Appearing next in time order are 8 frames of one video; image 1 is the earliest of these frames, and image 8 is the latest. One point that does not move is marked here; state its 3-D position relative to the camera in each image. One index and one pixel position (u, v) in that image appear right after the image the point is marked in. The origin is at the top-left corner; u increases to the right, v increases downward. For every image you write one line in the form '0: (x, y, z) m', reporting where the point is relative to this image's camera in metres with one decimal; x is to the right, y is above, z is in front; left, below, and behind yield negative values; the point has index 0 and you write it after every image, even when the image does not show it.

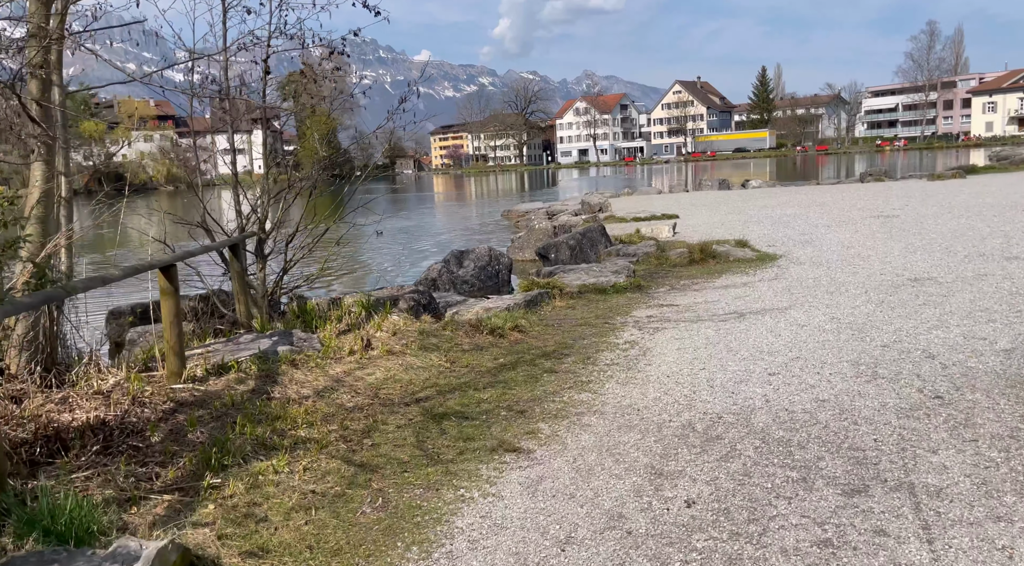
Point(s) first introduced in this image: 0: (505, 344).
0: (-0.1, -0.6, +9.1) m
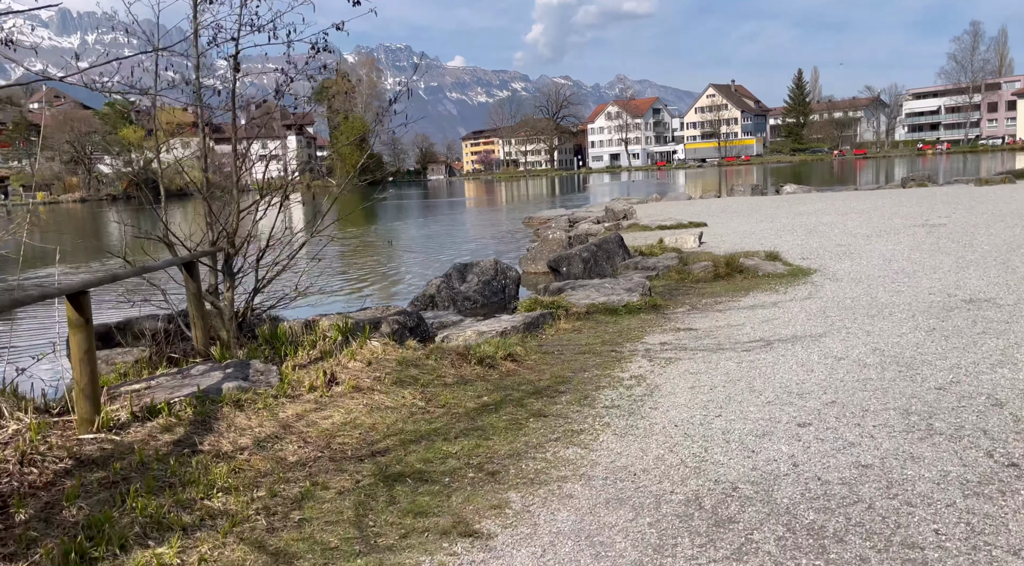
0: (-0.2, -0.9, +7.9) m
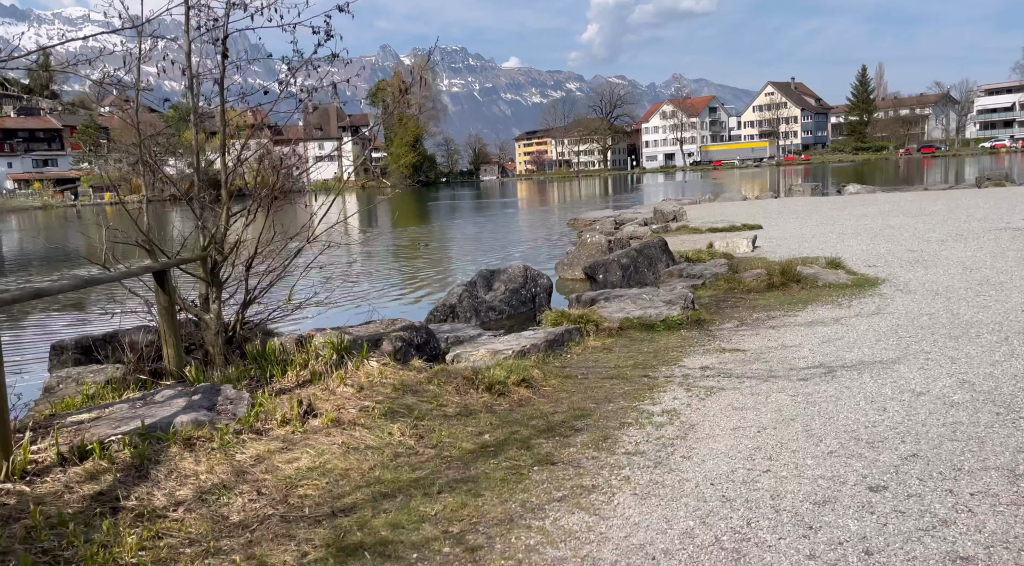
0: (-0.1, -1.0, +6.8) m
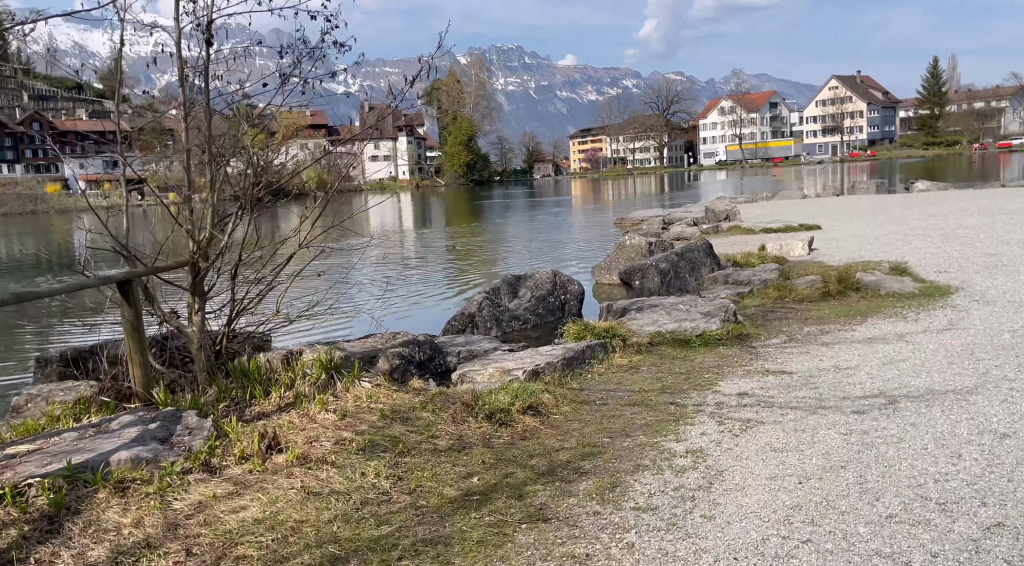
0: (-0.1, -1.1, +5.9) m
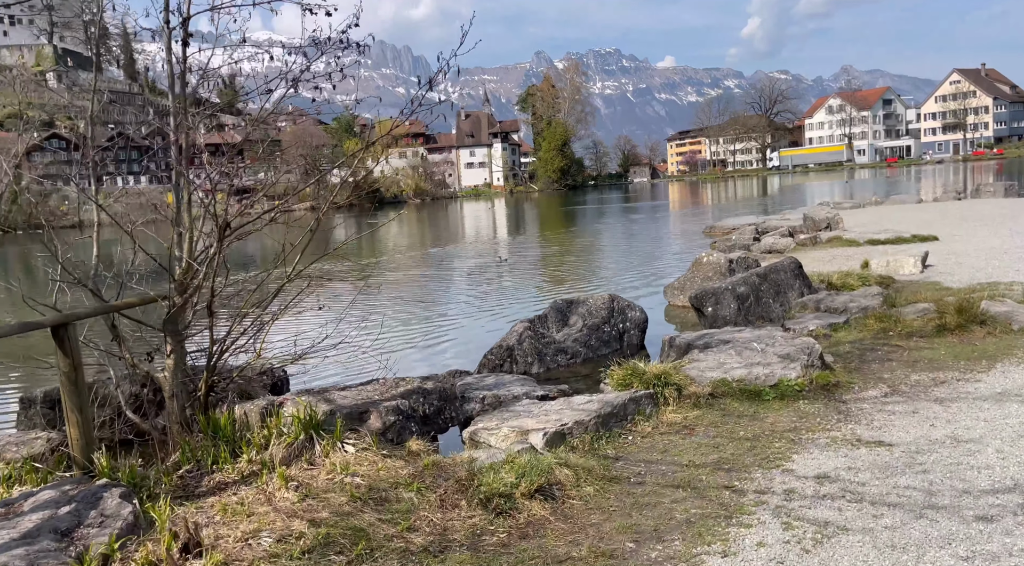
0: (-0.1, -1.3, +4.5) m
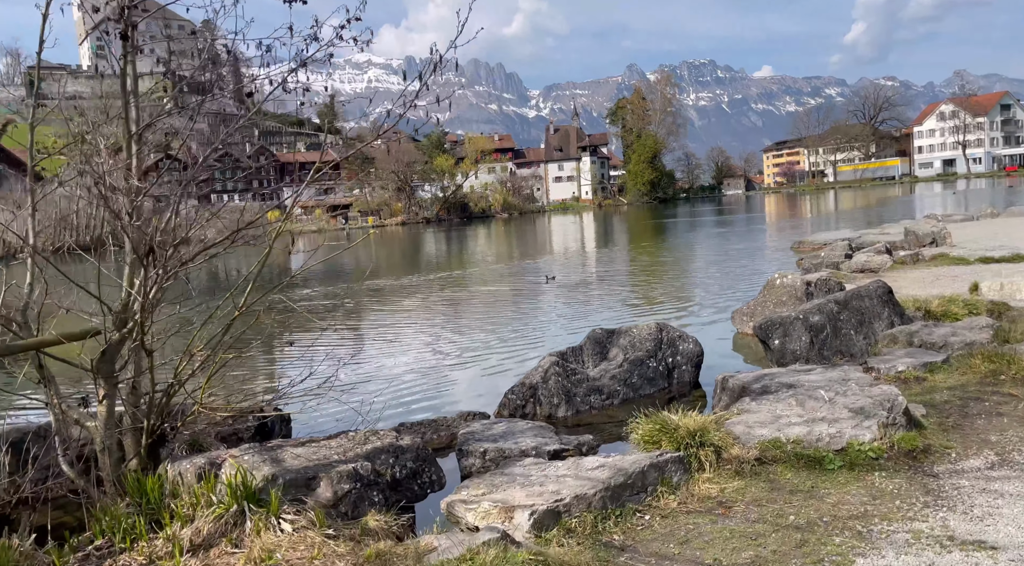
0: (-0.3, -1.5, +3.2) m
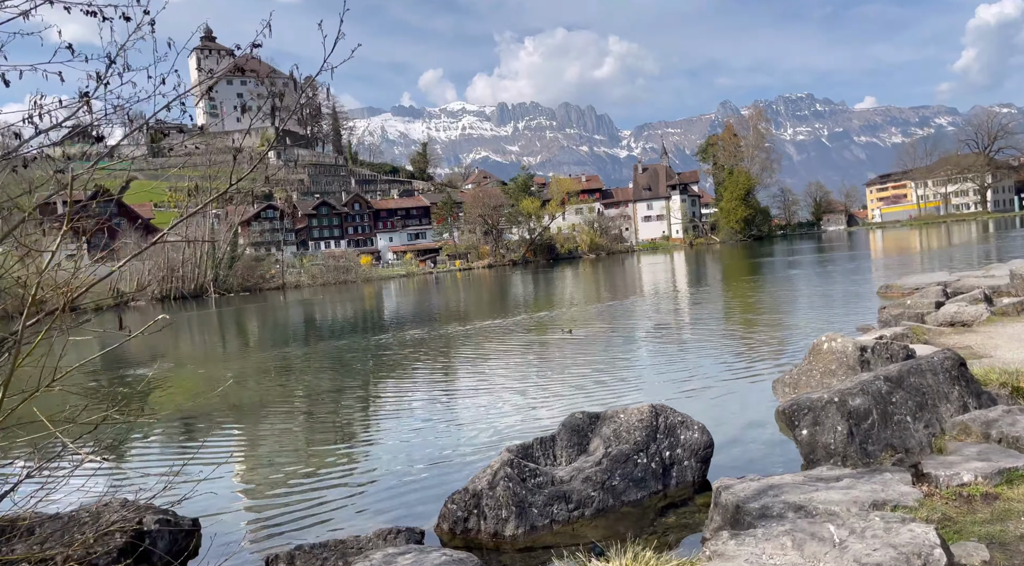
0: (-1.2, -1.8, +1.7) m
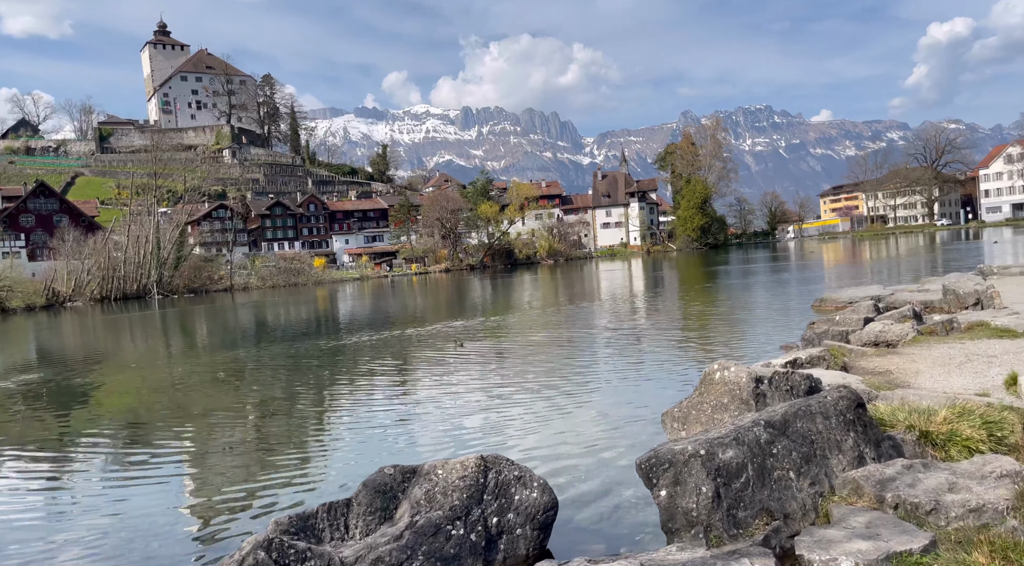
0: (-2.3, -1.9, +0.3) m
